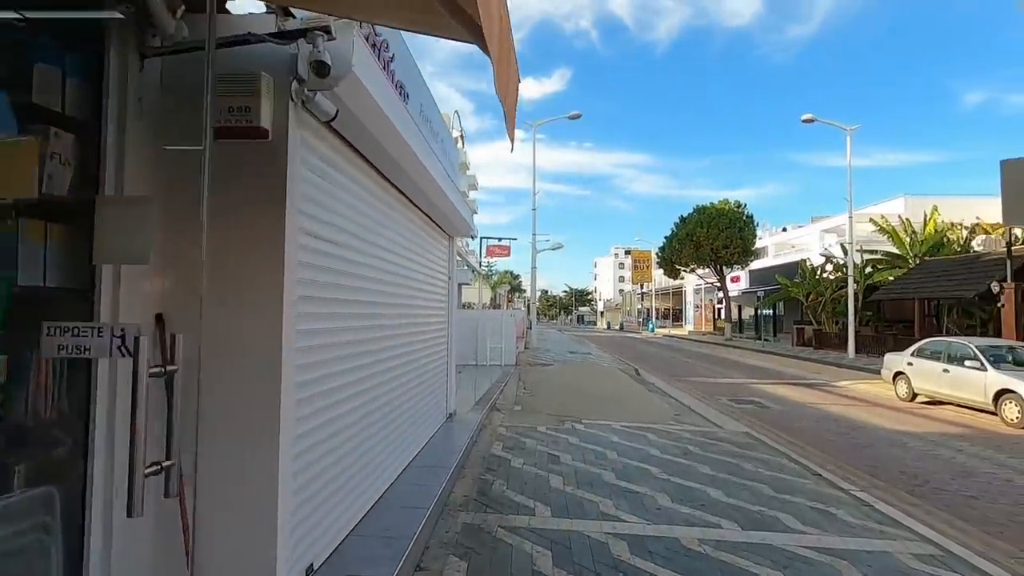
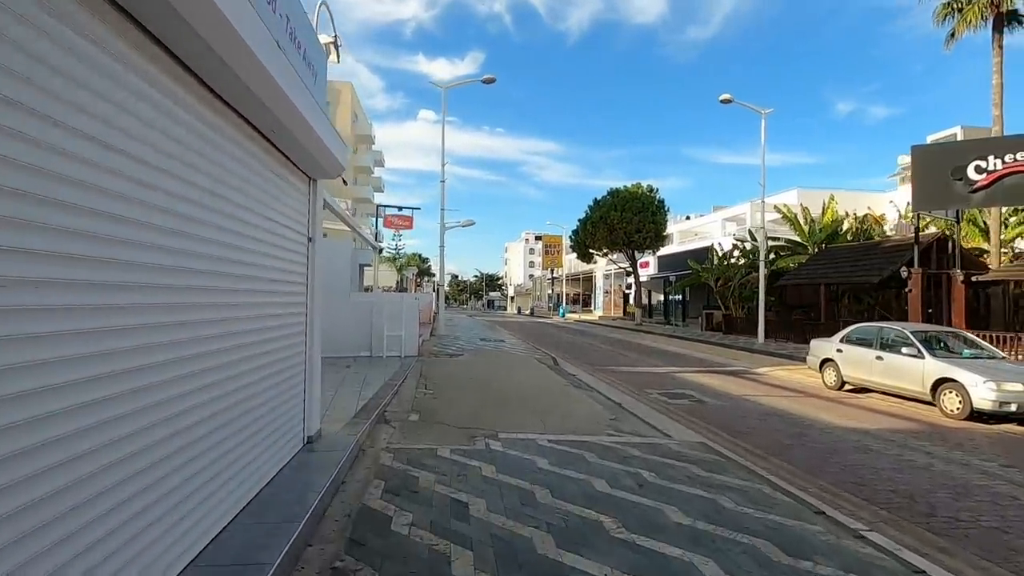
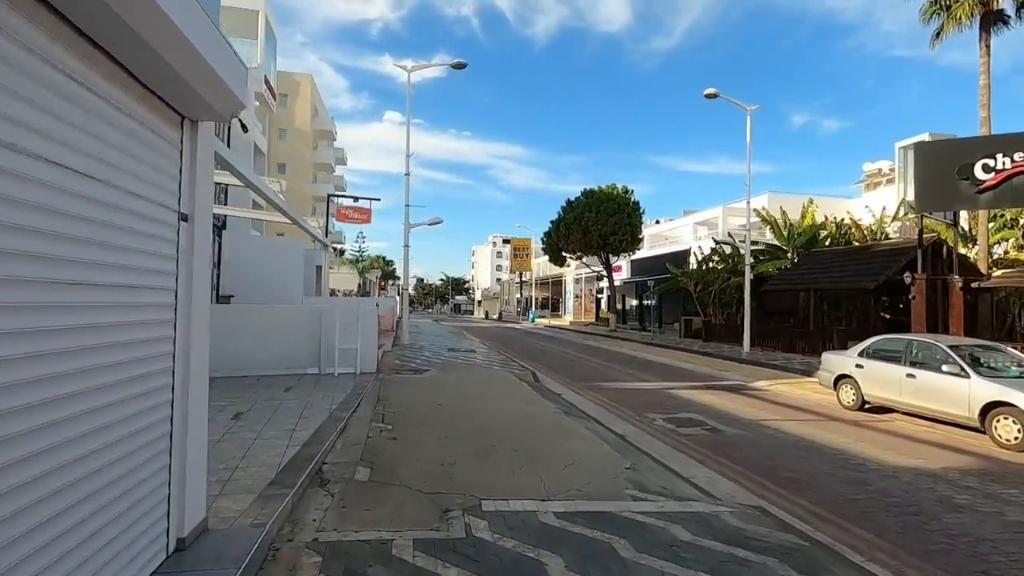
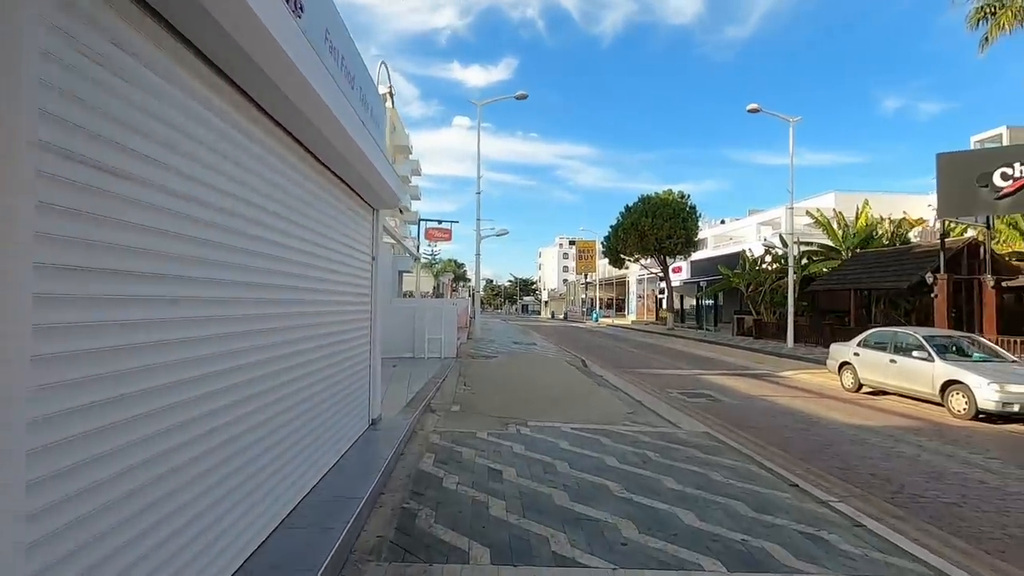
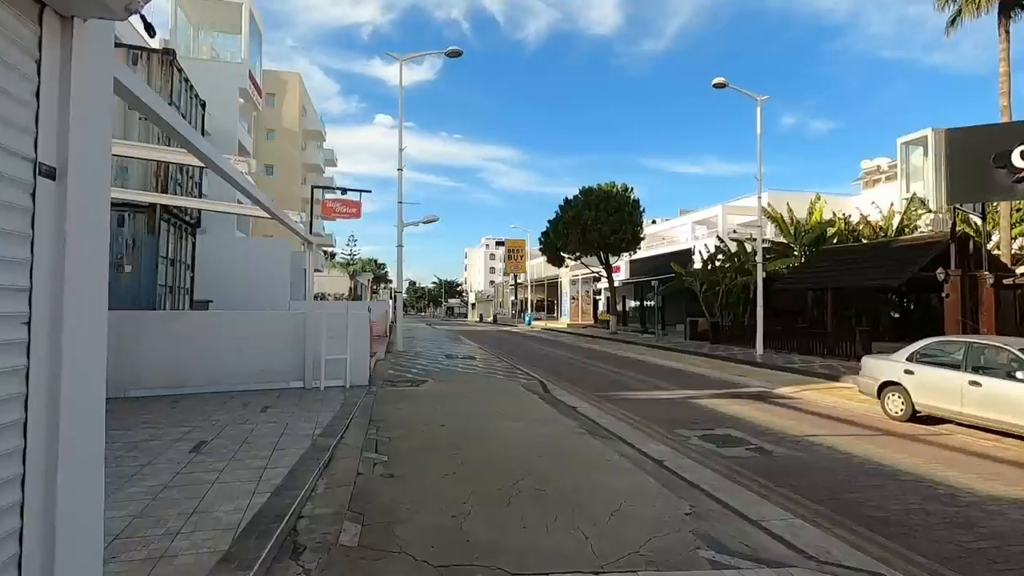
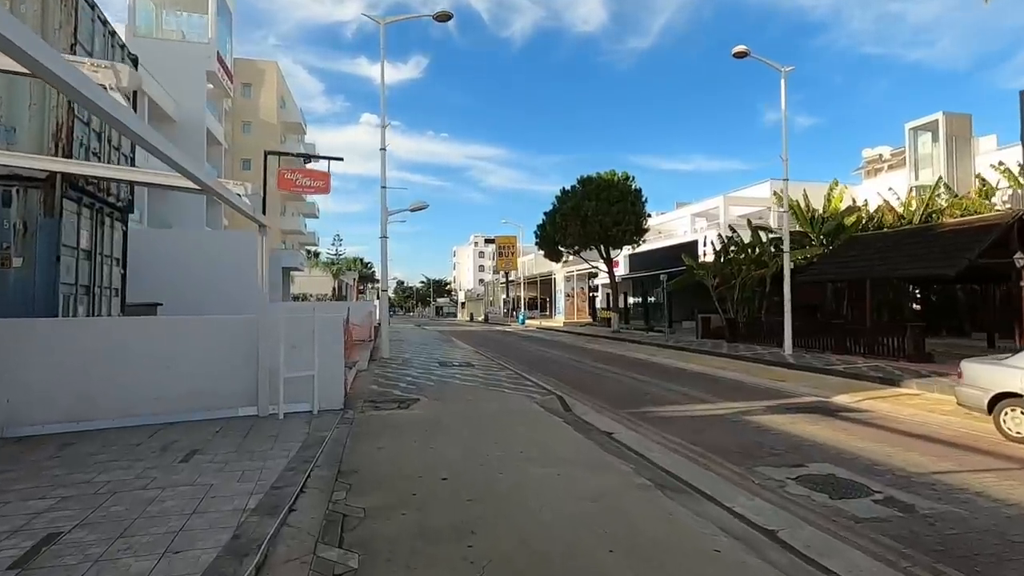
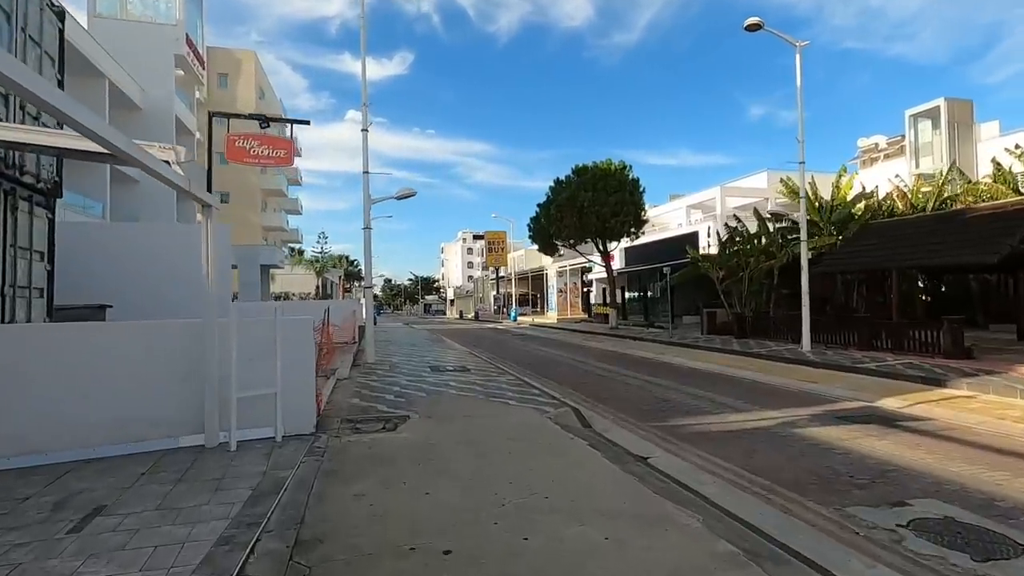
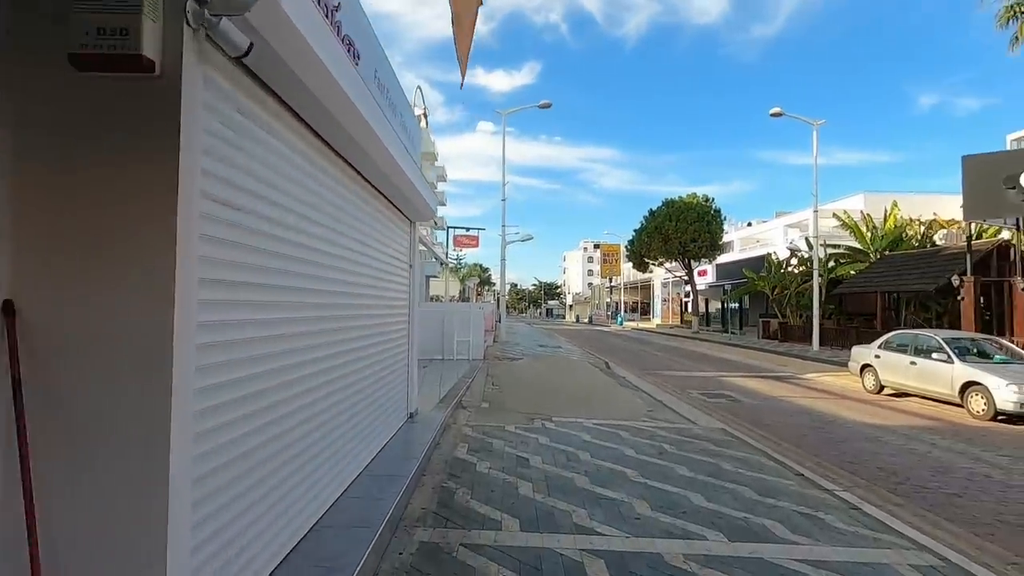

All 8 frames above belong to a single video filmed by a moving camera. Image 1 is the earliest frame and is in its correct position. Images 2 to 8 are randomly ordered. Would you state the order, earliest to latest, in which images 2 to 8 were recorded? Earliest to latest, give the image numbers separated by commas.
8, 4, 2, 3, 5, 6, 7
